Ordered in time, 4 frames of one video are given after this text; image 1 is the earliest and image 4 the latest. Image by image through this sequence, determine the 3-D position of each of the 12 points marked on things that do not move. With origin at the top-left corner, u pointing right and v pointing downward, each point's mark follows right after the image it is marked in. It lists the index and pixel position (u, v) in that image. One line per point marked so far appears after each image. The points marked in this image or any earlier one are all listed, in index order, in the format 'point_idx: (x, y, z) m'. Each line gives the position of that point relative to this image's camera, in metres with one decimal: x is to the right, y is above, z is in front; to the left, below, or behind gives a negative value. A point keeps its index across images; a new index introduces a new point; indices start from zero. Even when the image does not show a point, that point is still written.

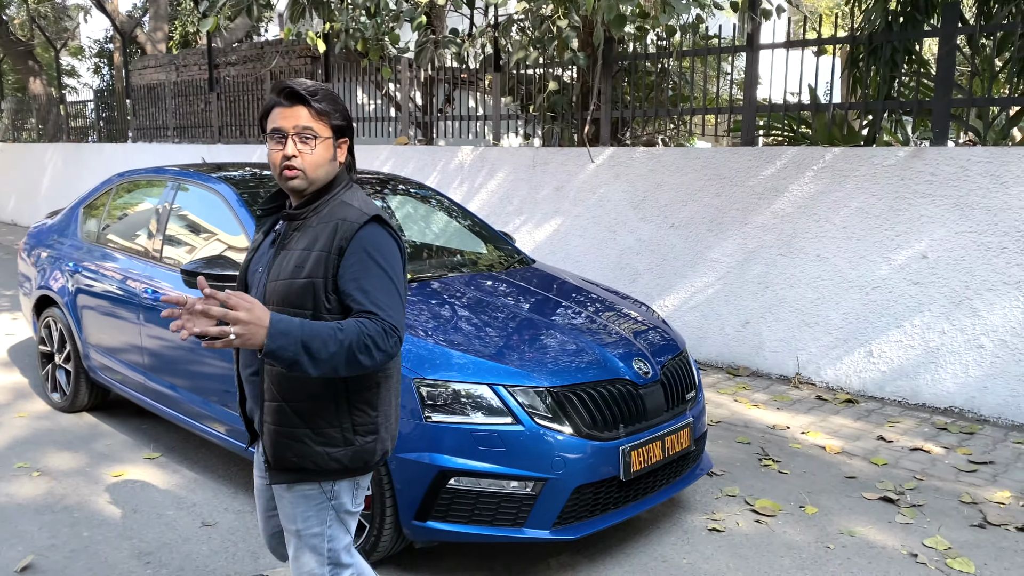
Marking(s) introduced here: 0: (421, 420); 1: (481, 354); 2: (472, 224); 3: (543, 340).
0: (-0.3, -0.4, +2.8) m
1: (-0.1, -0.2, +3.0) m
2: (-0.3, +0.4, +5.4) m
3: (+0.1, -0.2, +3.2) m
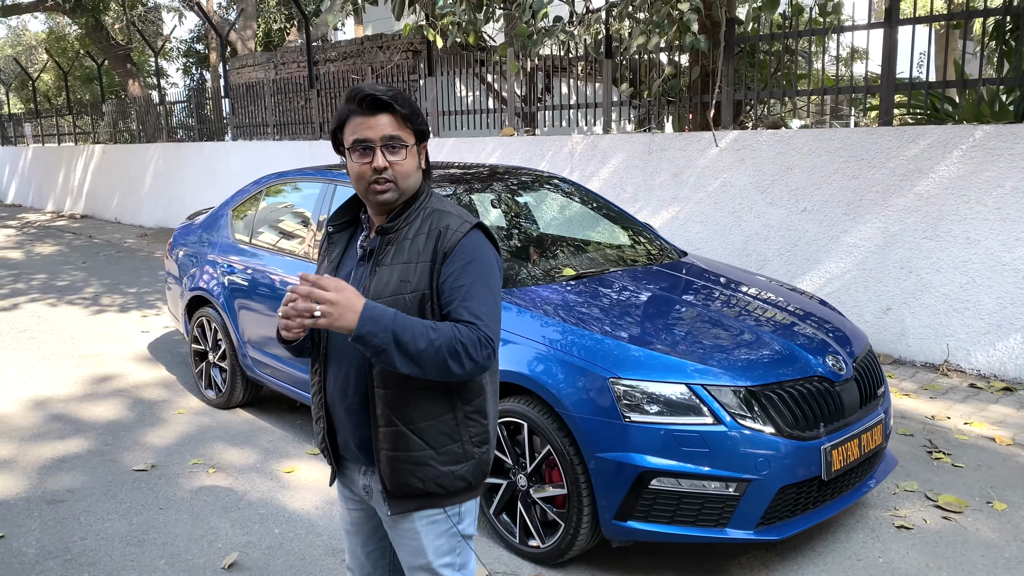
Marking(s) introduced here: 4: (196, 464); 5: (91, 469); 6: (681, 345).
0: (+0.4, -0.4, +2.8) m
1: (+0.5, -0.2, +2.9) m
2: (+0.6, +0.5, +5.4) m
3: (+0.8, -0.2, +3.2) m
4: (-1.5, -0.8, +4.0) m
5: (-2.0, -0.9, +4.0) m
6: (+0.6, -0.2, +3.0) m
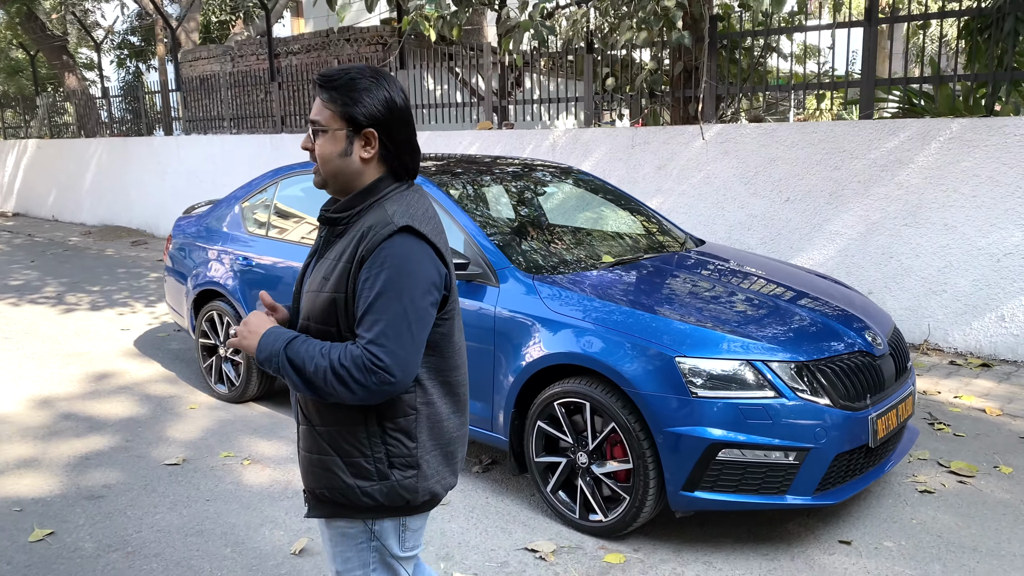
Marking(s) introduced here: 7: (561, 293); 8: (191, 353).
0: (+0.6, -0.4, +3.0) m
1: (+0.8, -0.1, +3.1) m
2: (+0.6, +0.6, +5.5) m
3: (+1.0, -0.1, +3.4) m
4: (-1.3, -0.8, +4.0) m
5: (-1.8, -0.8, +4.0) m
6: (+0.8, -0.1, +3.2) m
7: (+0.2, 0.0, +3.4) m
8: (-2.3, -0.5, +6.1) m
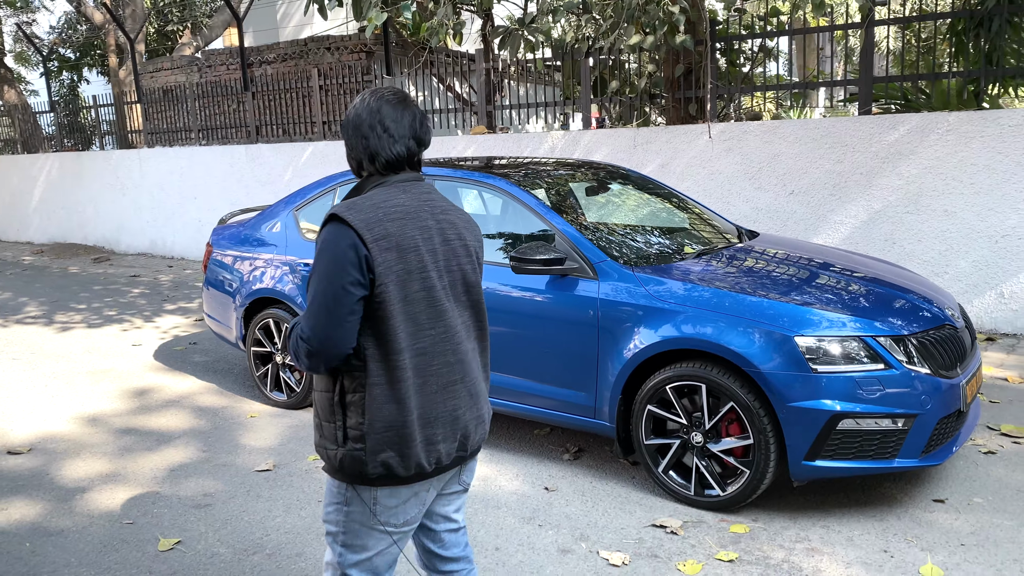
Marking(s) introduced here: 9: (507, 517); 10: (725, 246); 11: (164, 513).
0: (+1.1, -0.3, +3.2) m
1: (+1.2, -0.1, +3.3) m
2: (+0.8, +0.6, +5.7) m
3: (+1.5, 0.0, +3.6) m
4: (-0.9, -0.8, +4.1) m
5: (-1.4, -0.9, +4.0) m
6: (+1.3, -0.1, +3.4) m
7: (+0.7, 0.0, +3.6) m
8: (-2.1, -0.5, +6.1) m
9: (0.0, -0.9, +3.4) m
10: (+1.1, +0.2, +4.5) m
11: (-1.5, -0.9, +3.6) m
